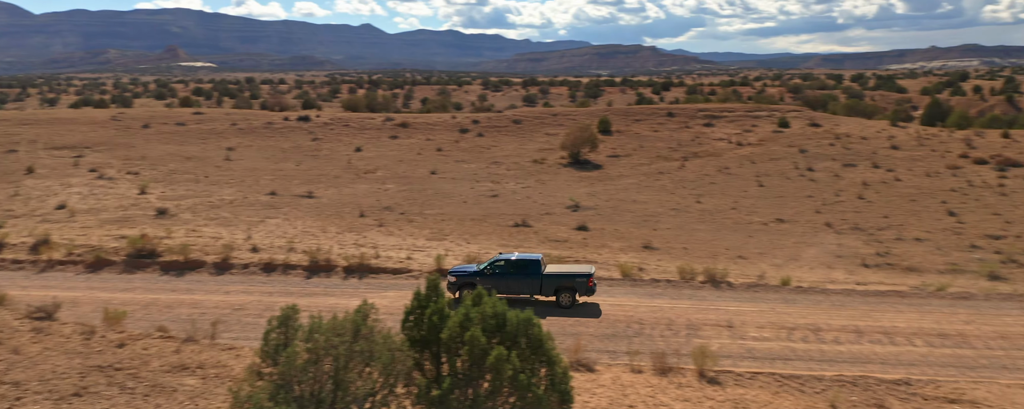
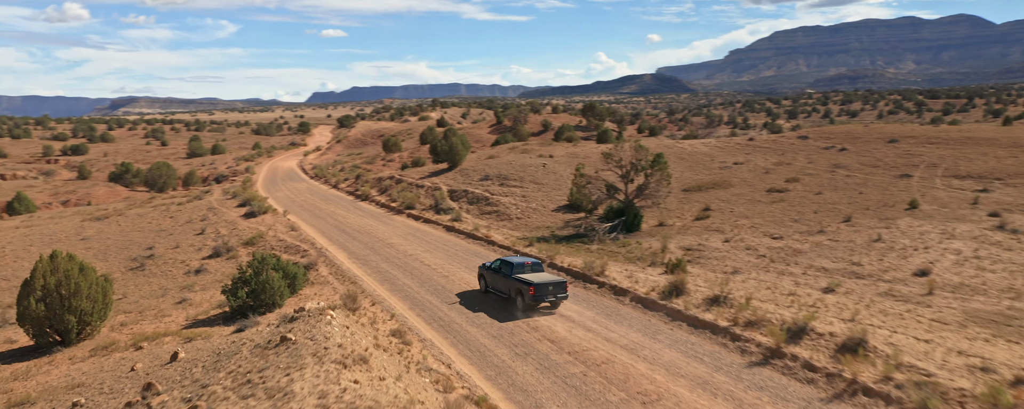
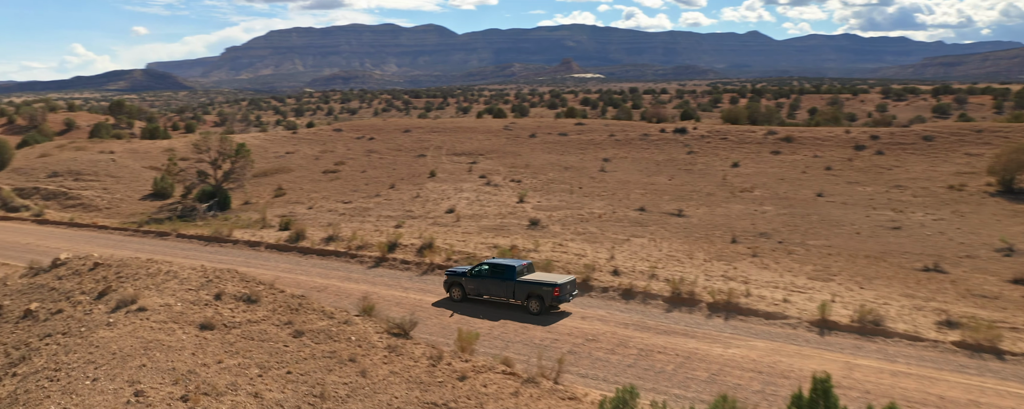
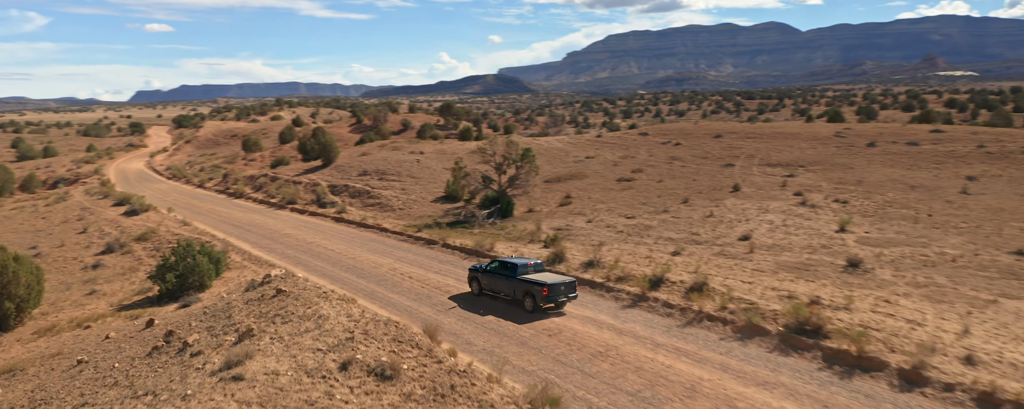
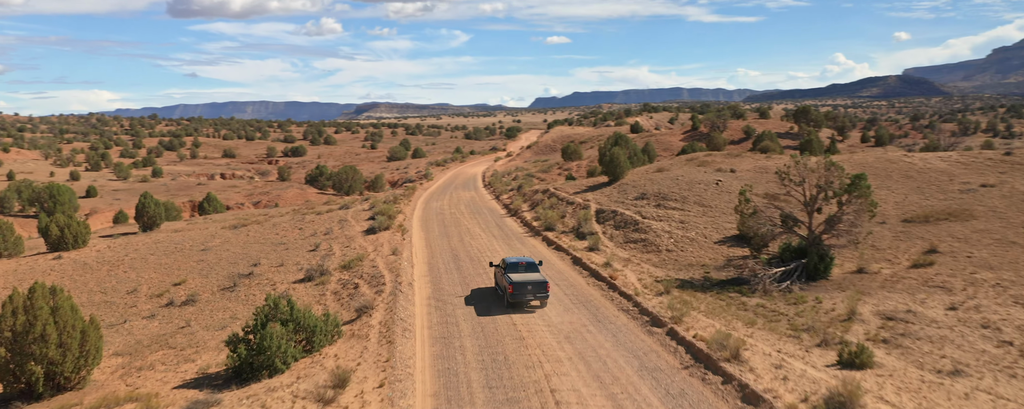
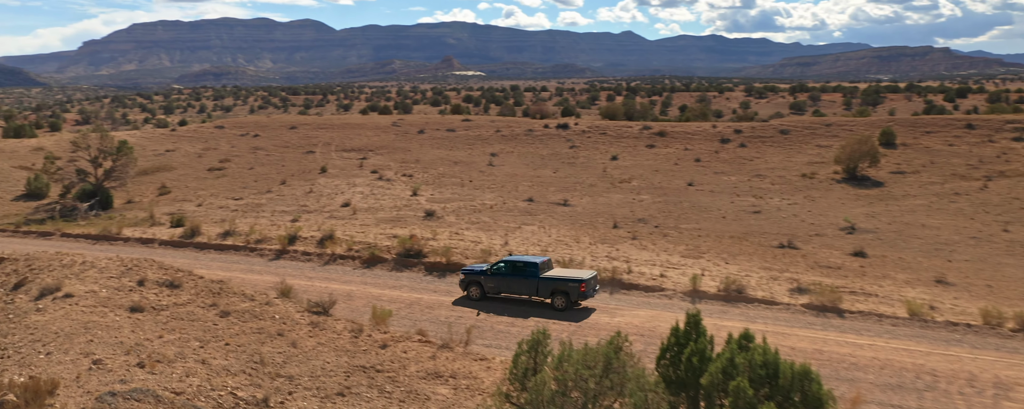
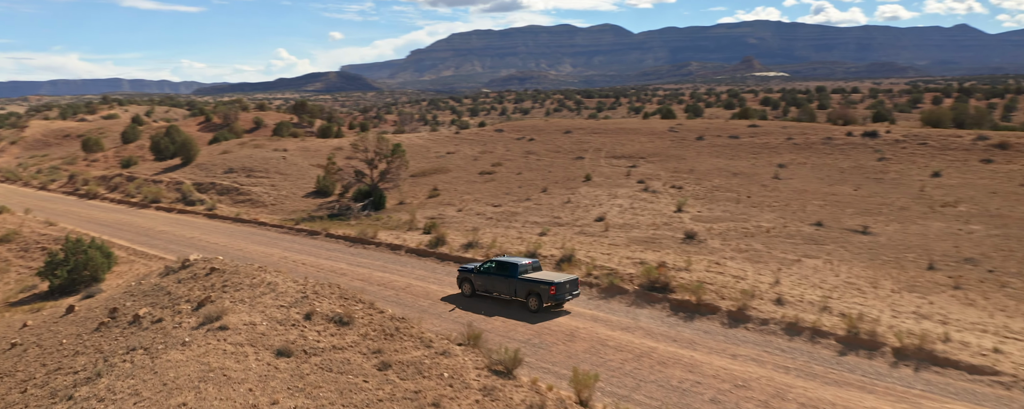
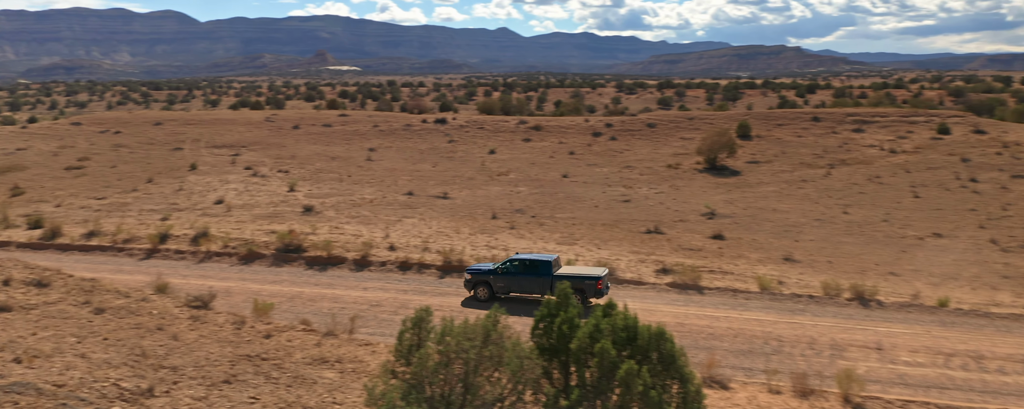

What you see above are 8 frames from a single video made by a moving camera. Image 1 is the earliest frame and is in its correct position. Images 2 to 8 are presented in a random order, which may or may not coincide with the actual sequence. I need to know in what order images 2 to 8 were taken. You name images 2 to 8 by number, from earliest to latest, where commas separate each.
8, 6, 3, 7, 4, 2, 5
